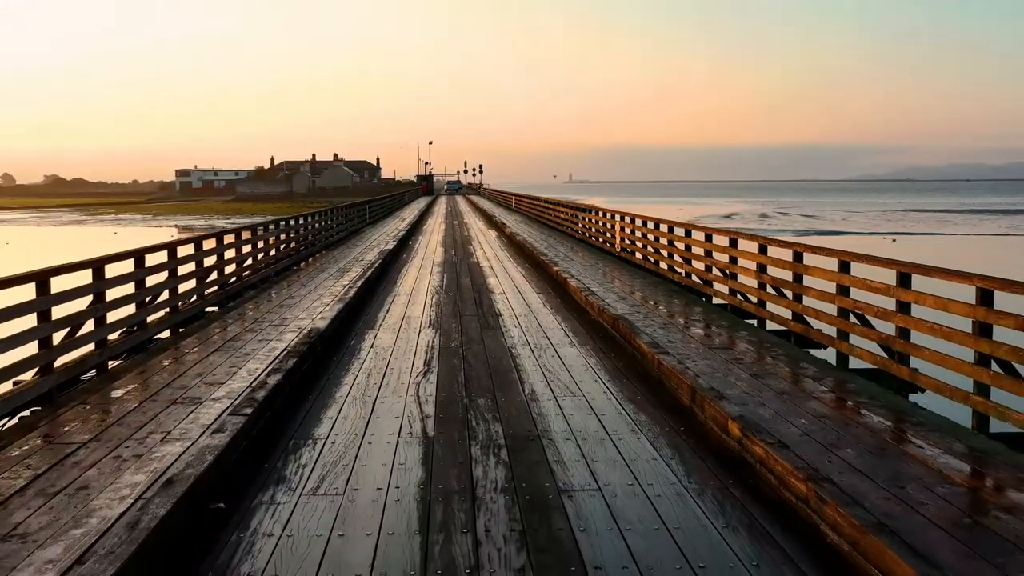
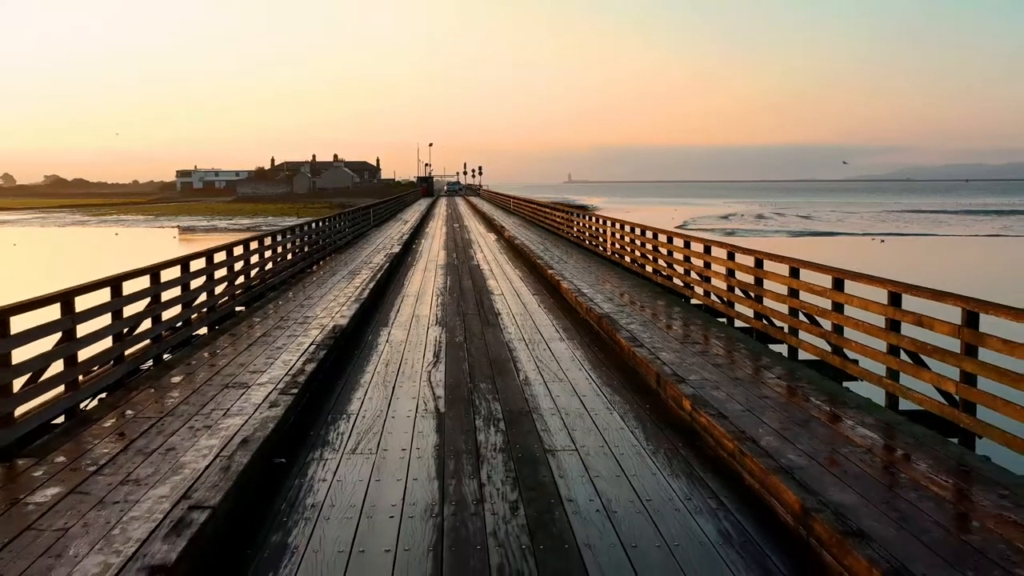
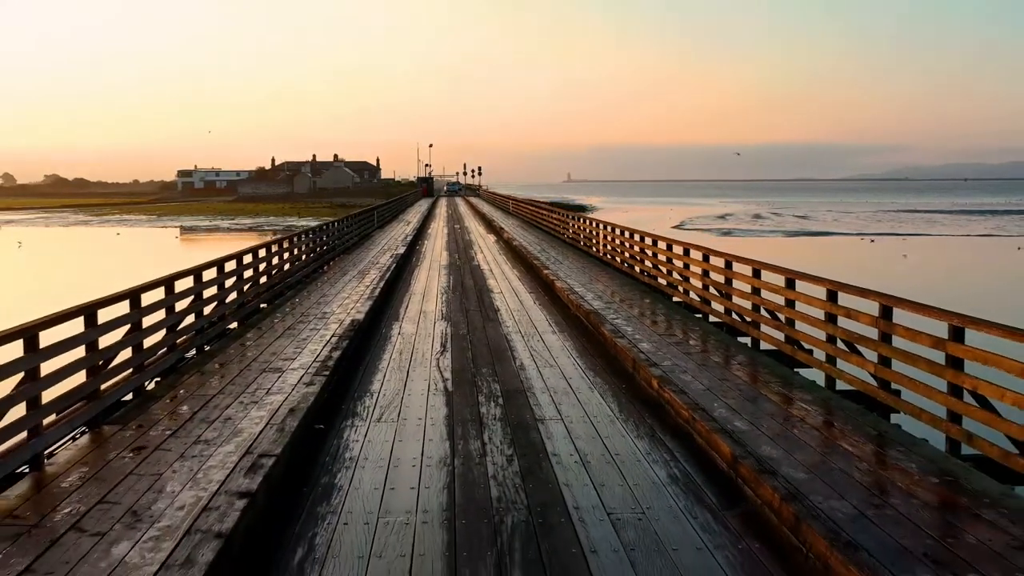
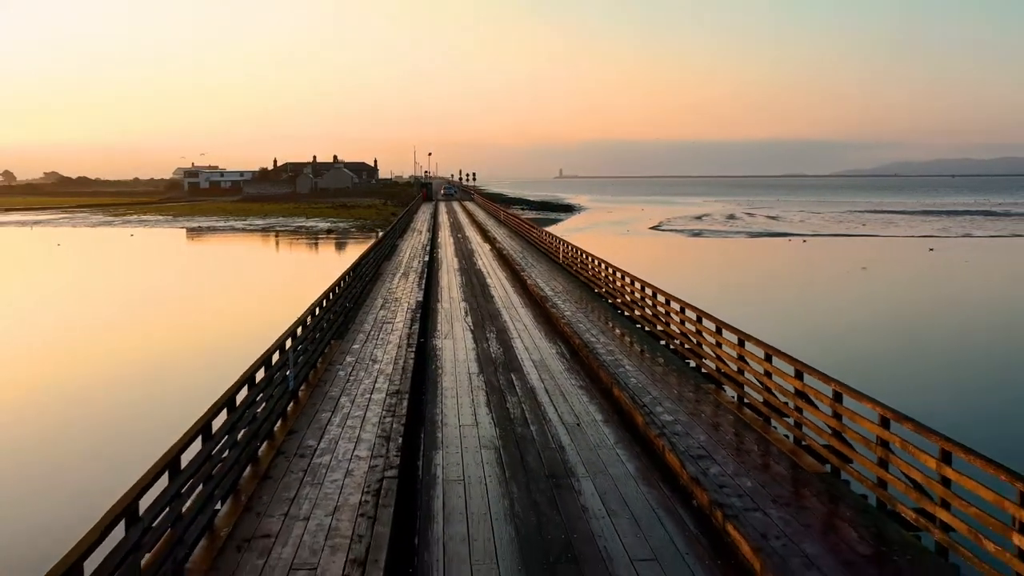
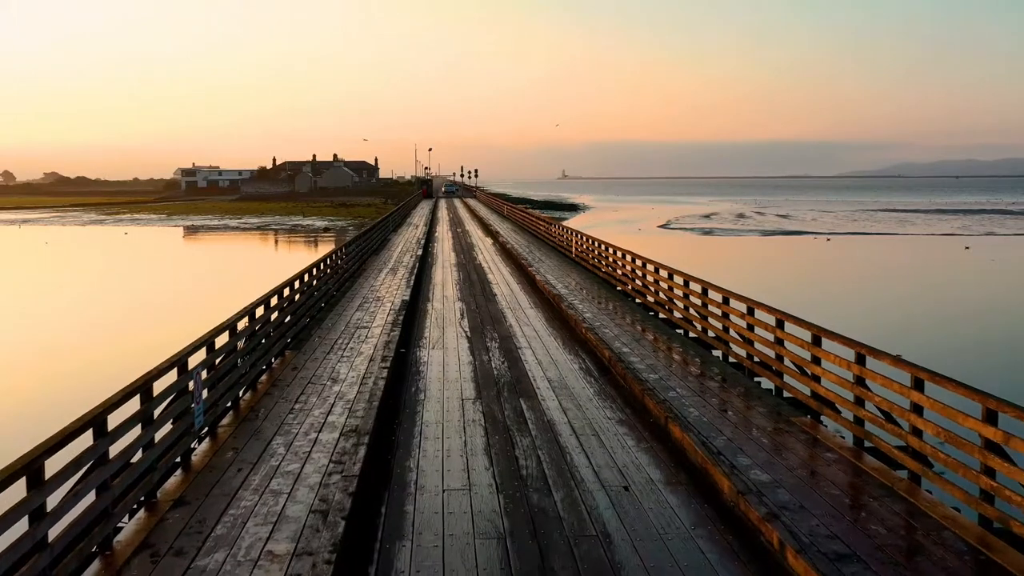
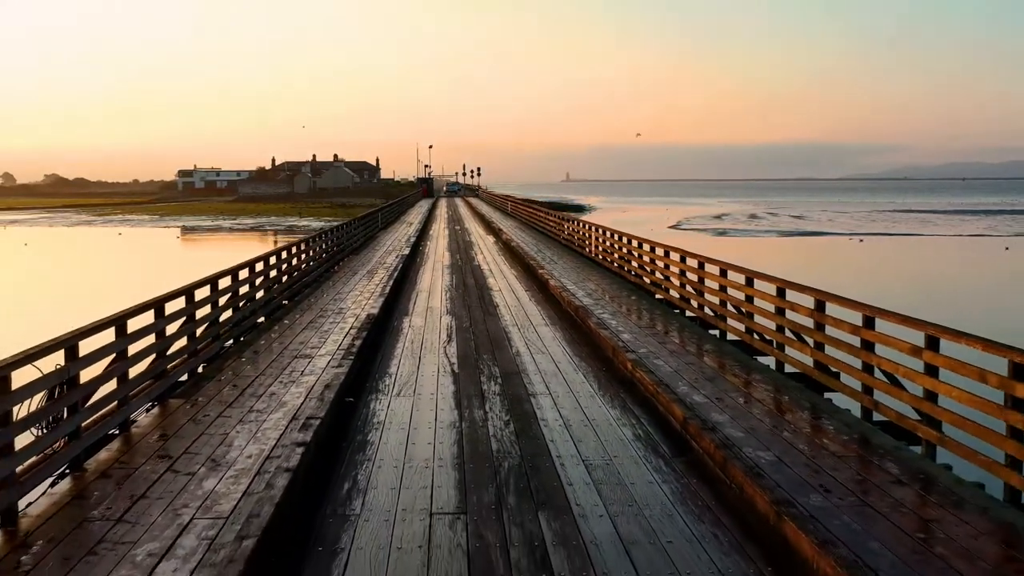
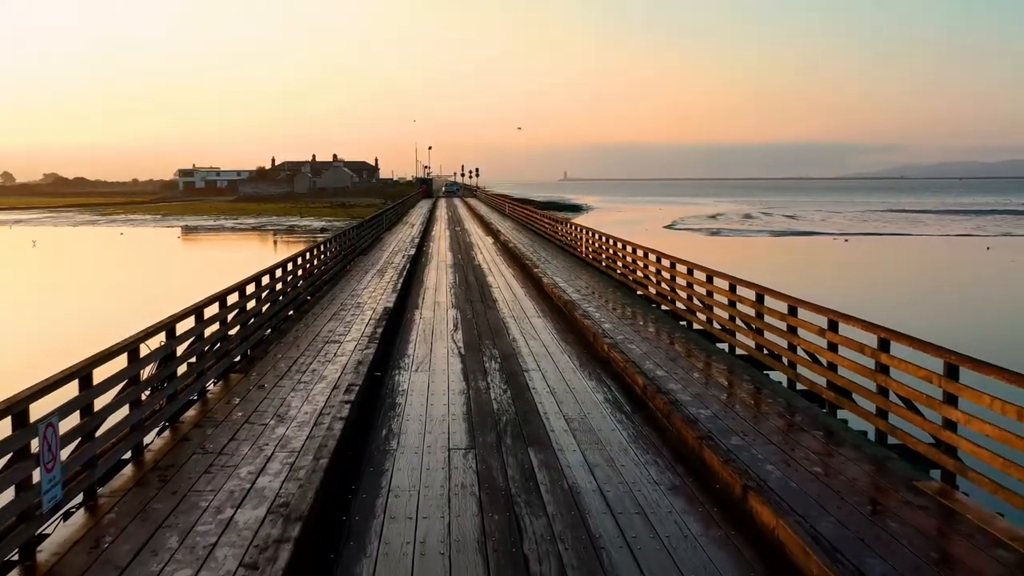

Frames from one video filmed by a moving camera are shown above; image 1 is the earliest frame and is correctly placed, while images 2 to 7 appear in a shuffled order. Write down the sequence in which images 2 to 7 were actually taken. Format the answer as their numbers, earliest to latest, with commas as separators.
2, 3, 6, 7, 5, 4
